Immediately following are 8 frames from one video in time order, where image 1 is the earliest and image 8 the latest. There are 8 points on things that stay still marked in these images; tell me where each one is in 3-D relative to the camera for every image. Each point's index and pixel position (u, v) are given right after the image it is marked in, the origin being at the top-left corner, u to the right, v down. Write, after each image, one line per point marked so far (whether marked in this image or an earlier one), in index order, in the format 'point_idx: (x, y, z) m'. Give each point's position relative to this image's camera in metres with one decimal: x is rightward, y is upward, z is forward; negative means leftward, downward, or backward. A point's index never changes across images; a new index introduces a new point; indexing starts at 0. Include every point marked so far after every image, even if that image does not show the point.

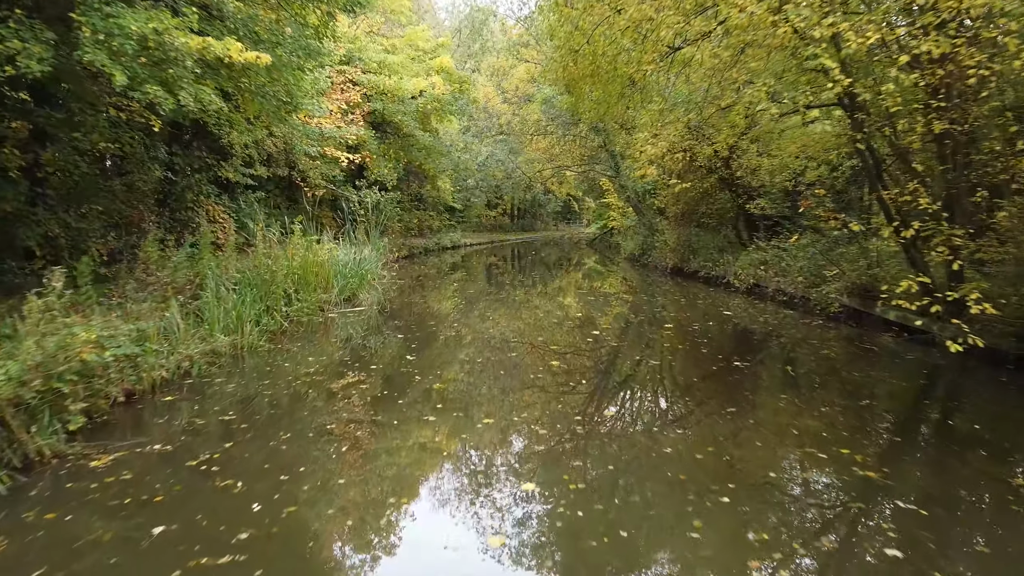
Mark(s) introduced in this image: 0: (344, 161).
0: (-4.2, +3.2, +14.3) m
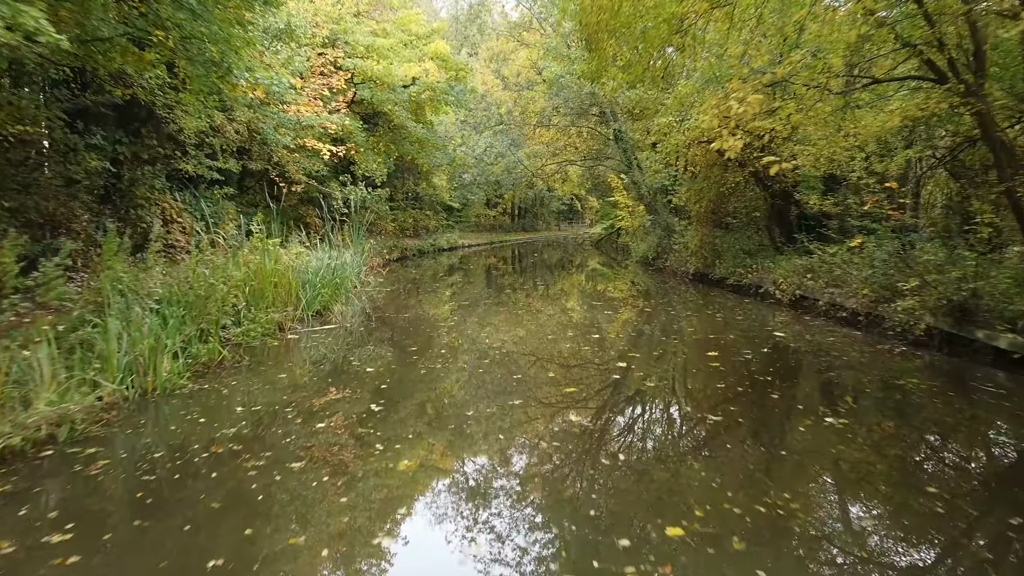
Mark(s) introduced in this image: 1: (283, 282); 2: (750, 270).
0: (-4.2, +3.1, +12.8) m
1: (-2.9, +0.1, +7.1) m
2: (+4.4, +0.3, +10.3) m
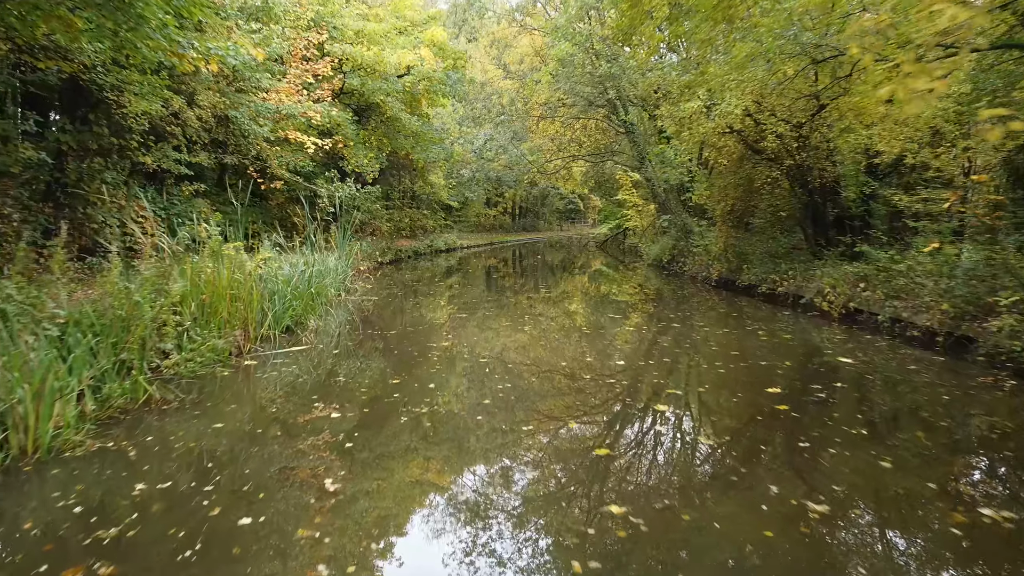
0: (-4.1, +2.9, +11.6) m
1: (-2.8, -0.1, +5.9) m
2: (+4.5, +0.2, +9.1) m
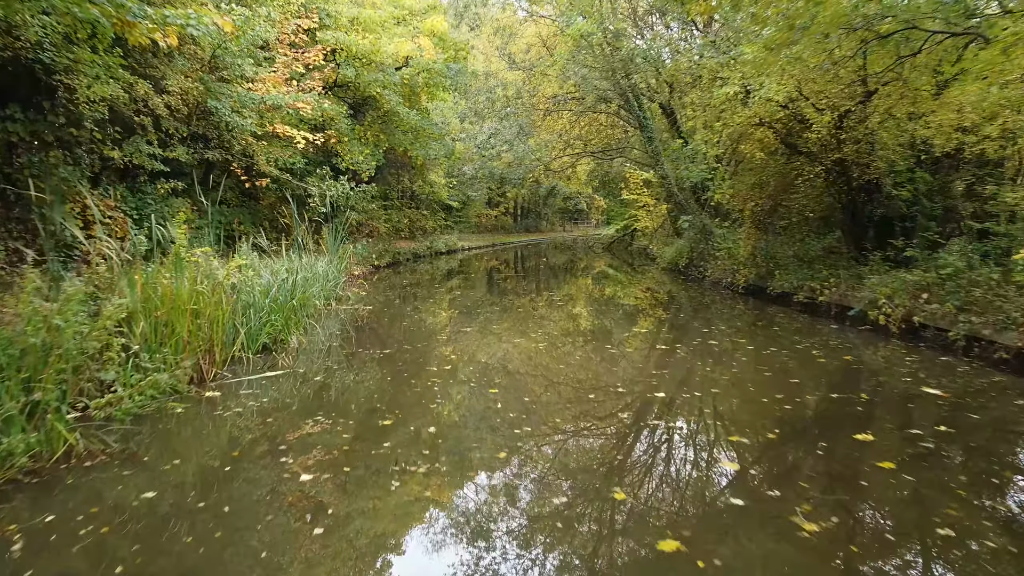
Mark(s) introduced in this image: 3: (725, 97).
0: (-4.0, +2.8, +10.7) m
1: (-2.7, -0.2, +5.0) m
2: (+4.6, +0.1, +8.2) m
3: (+3.2, +2.8, +8.4) m
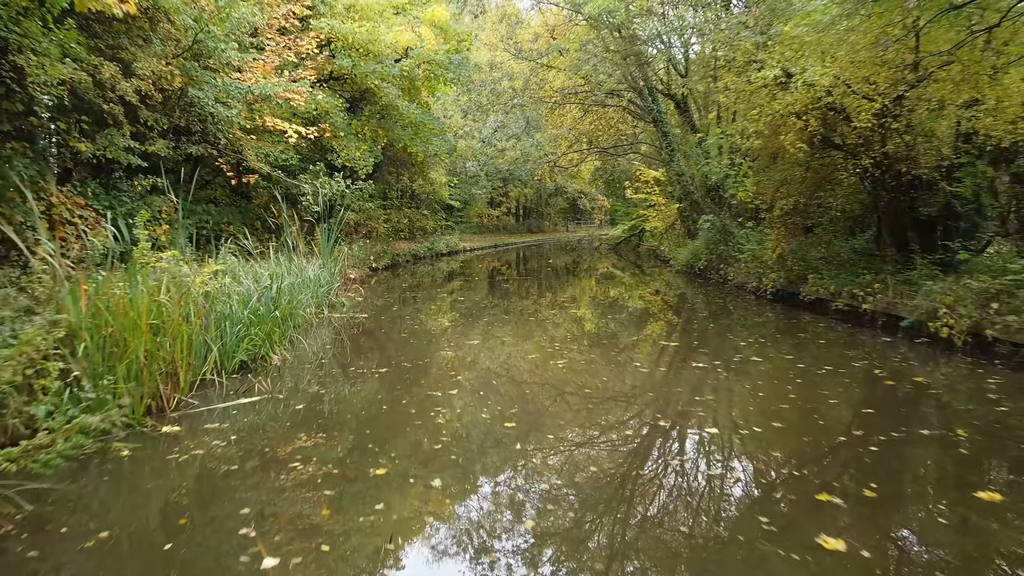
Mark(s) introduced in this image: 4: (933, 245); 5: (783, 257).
0: (-3.9, +2.7, +10.0) m
1: (-2.6, -0.3, +4.3) m
2: (+4.7, 0.0, +7.5) m
3: (+3.3, +2.8, +7.7) m
4: (+5.9, +0.6, +7.8) m
5: (+4.4, +0.5, +9.3) m
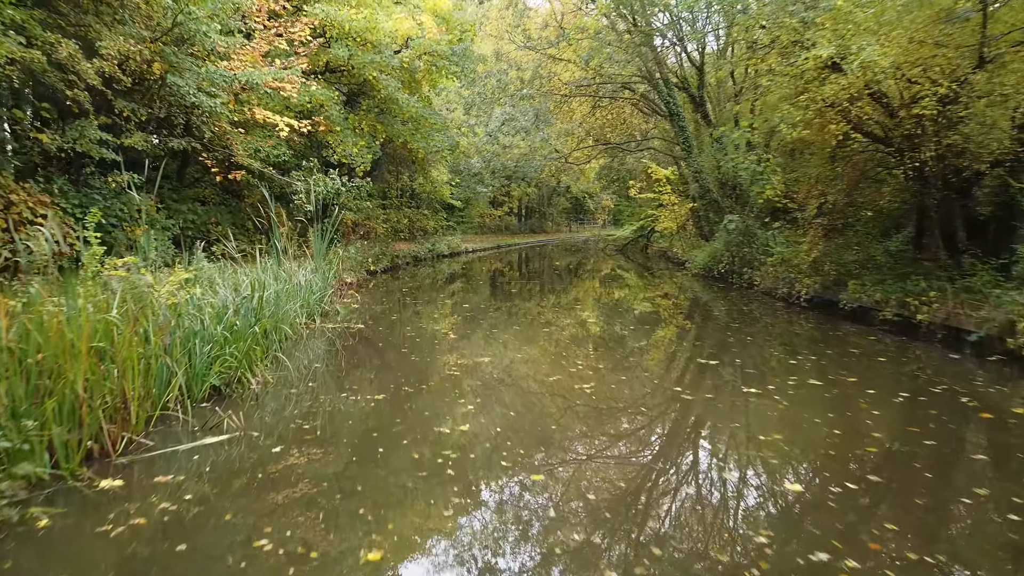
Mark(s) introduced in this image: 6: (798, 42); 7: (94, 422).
0: (-3.7, +2.6, +9.2) m
1: (-2.4, -0.4, +3.5) m
2: (+4.9, -0.1, +6.7) m
3: (+3.5, +2.7, +7.0) m
4: (+6.0, +0.5, +7.1) m
5: (+4.6, +0.4, +8.5) m
6: (+3.6, +3.1, +7.2) m
7: (-2.4, -0.8, +3.3) m
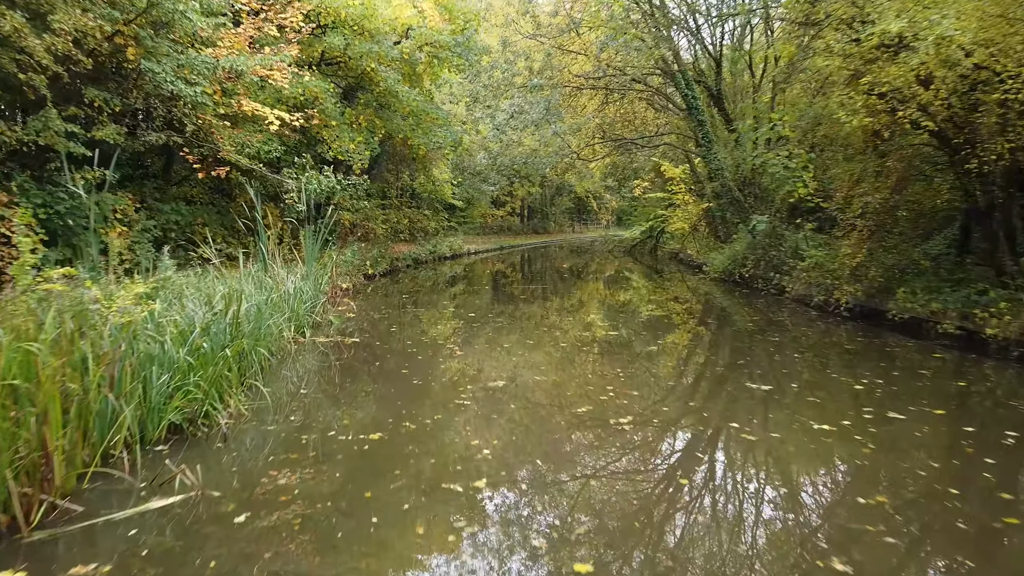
0: (-3.6, +2.5, +8.5) m
1: (-2.3, -0.5, +2.8) m
2: (+5.0, -0.2, +6.0) m
3: (+3.6, +2.6, +6.2) m
4: (+6.2, +0.4, +6.3) m
5: (+4.7, +0.3, +7.8) m
6: (+3.7, +3.0, +6.5) m
7: (-2.3, -0.9, +2.6) m
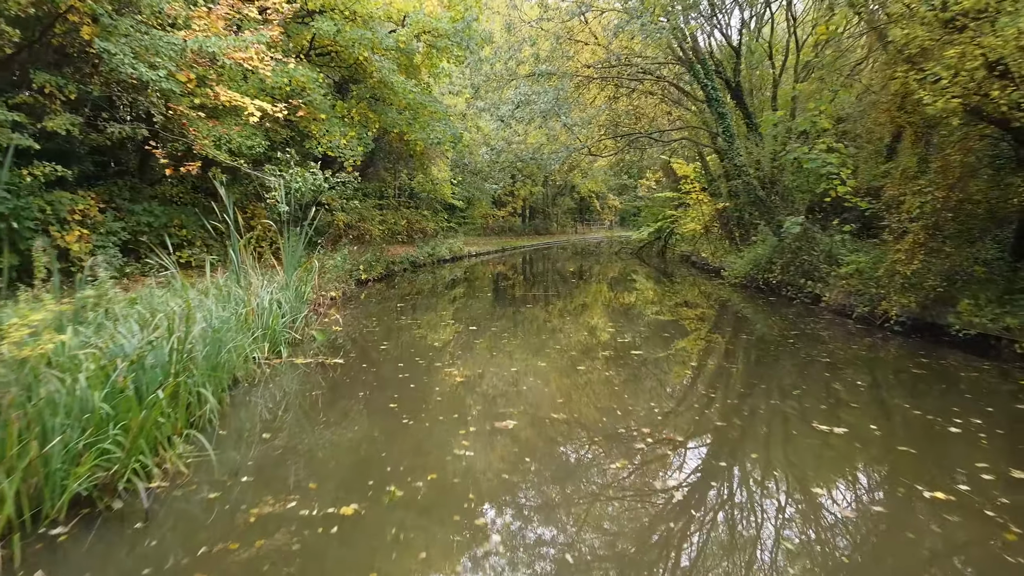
0: (-3.5, +2.4, +7.6) m
1: (-2.2, -0.6, +1.9) m
2: (+5.1, -0.3, +5.1) m
3: (+3.7, +2.4, +5.4) m
4: (+6.2, +0.3, +5.5) m
5: (+4.8, +0.2, +6.9) m
6: (+3.8, +2.9, +5.6) m
7: (-2.2, -1.0, +1.8) m
